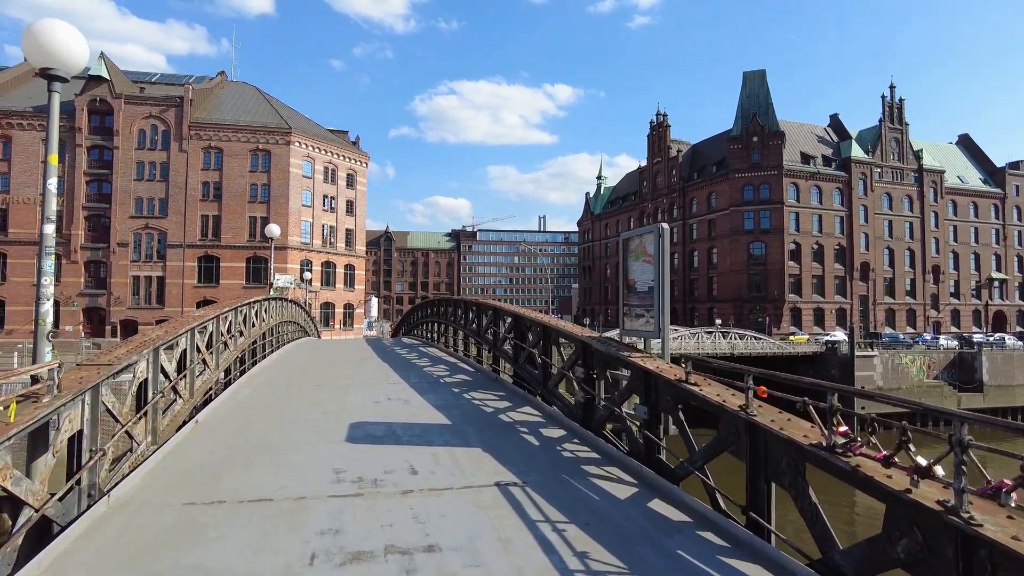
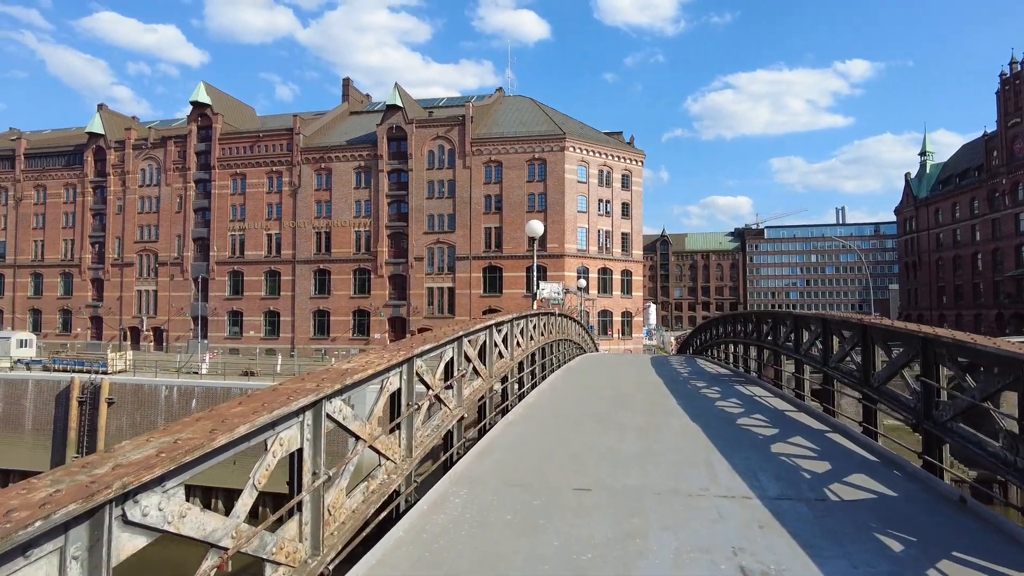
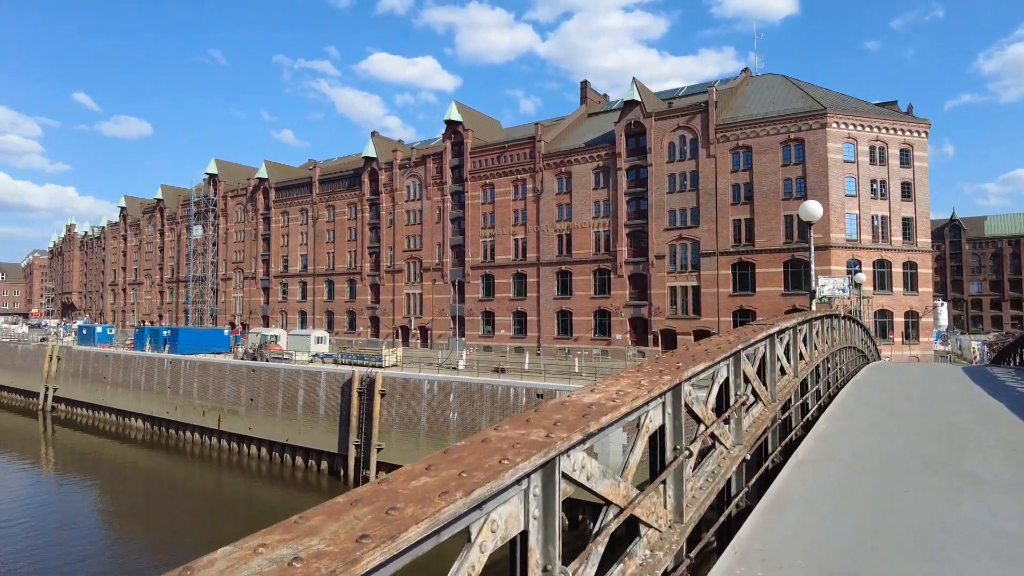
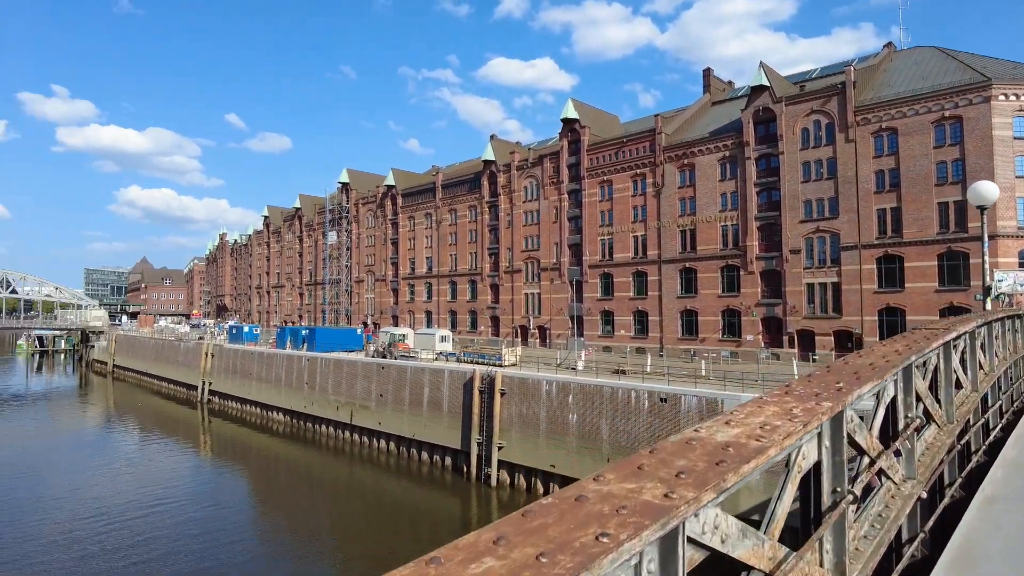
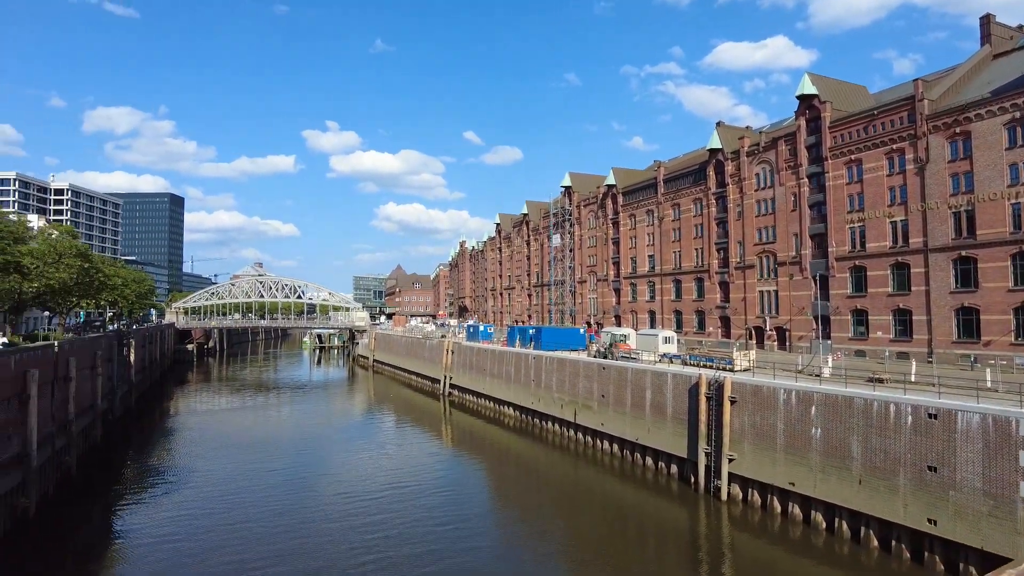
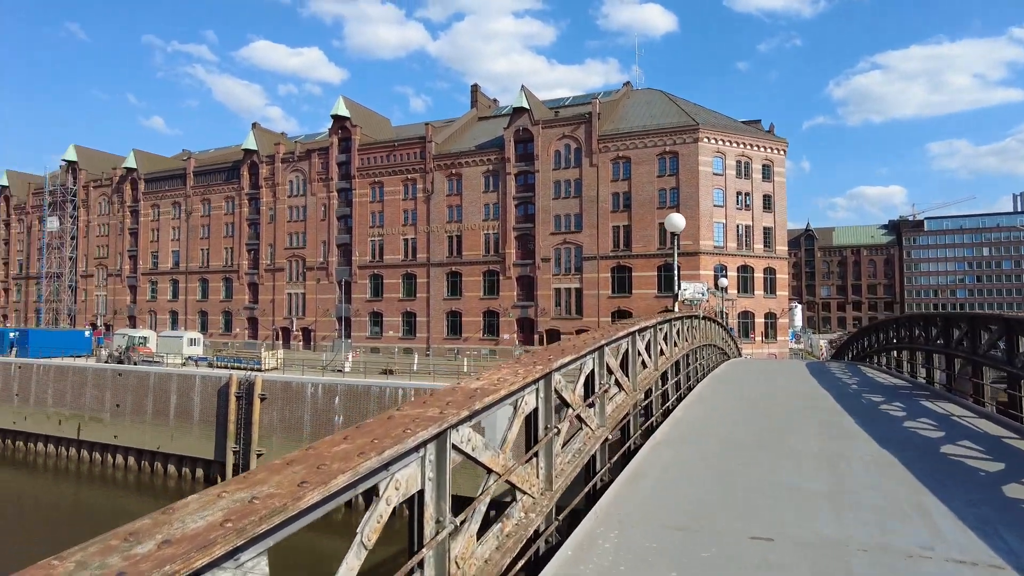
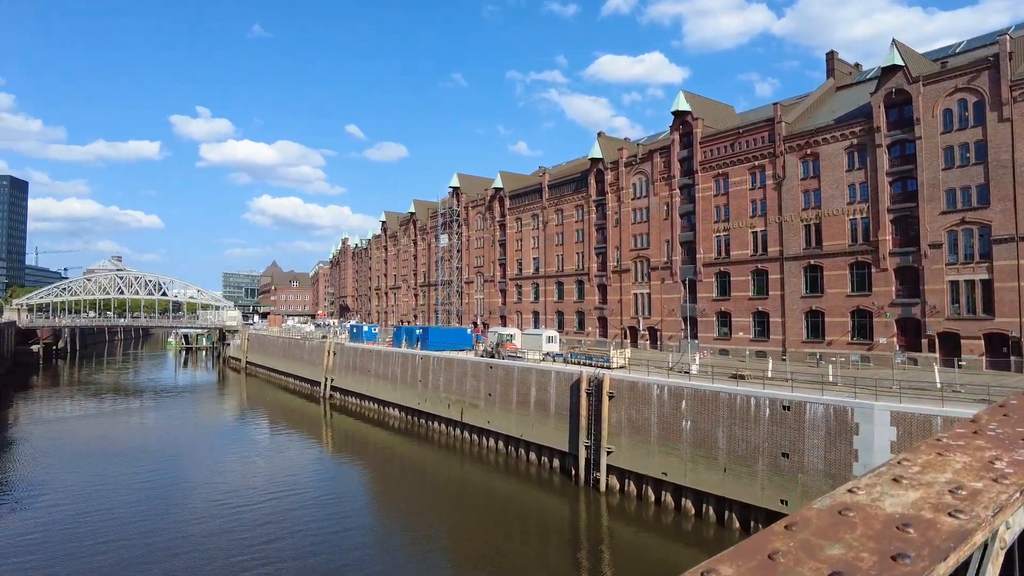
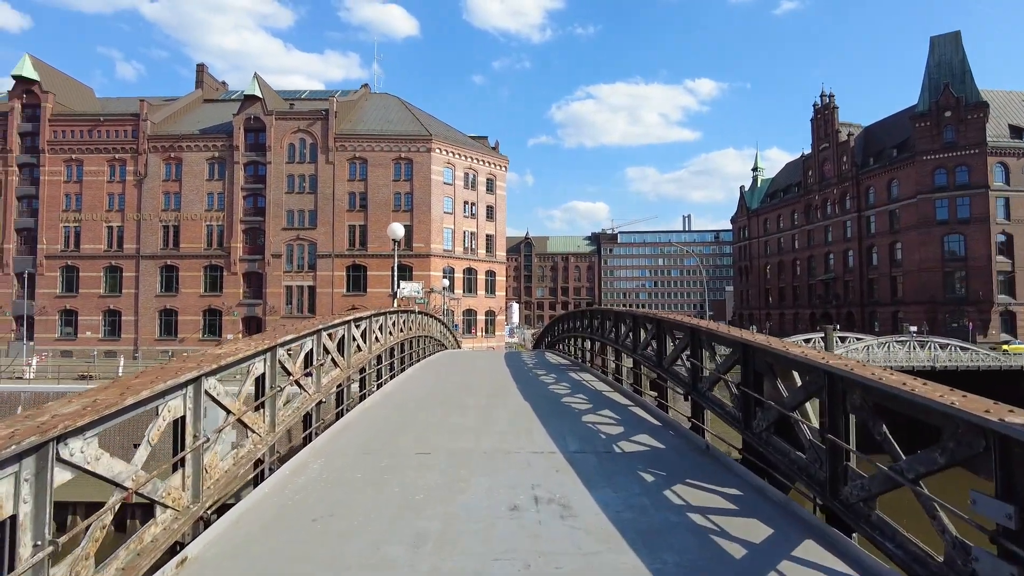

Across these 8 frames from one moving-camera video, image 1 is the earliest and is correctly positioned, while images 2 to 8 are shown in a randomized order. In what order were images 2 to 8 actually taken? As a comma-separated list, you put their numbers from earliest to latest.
8, 2, 6, 3, 4, 7, 5
